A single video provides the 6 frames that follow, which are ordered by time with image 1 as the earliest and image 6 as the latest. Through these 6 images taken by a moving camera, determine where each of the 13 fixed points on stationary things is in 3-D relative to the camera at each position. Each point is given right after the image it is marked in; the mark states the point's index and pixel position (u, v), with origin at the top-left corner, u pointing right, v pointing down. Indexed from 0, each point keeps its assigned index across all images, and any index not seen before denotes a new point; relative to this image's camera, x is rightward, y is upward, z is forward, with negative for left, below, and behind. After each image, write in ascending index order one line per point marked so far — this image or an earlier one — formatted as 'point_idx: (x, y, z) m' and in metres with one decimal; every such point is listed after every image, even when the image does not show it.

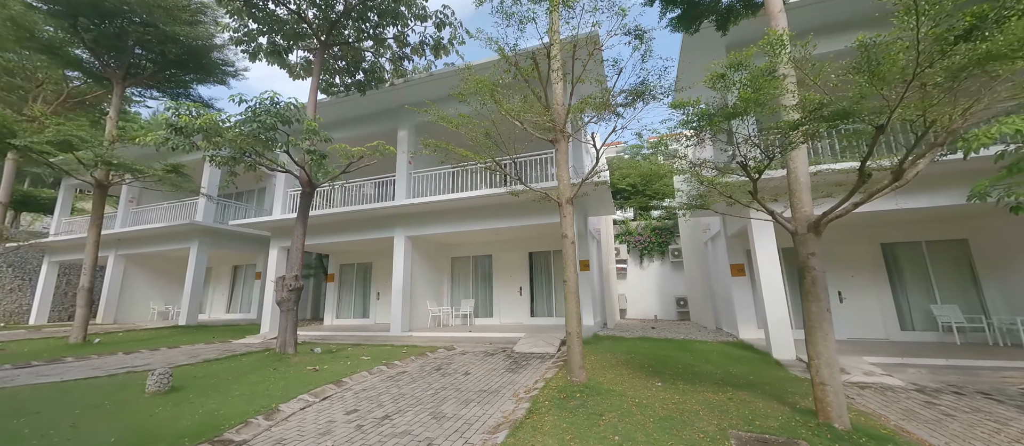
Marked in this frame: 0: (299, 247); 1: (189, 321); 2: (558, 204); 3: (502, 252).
0: (-4.1, -0.5, +6.7) m
1: (-11.3, -3.4, +12.1) m
2: (+0.6, +0.2, +4.7) m
3: (-0.3, -0.9, +11.3) m
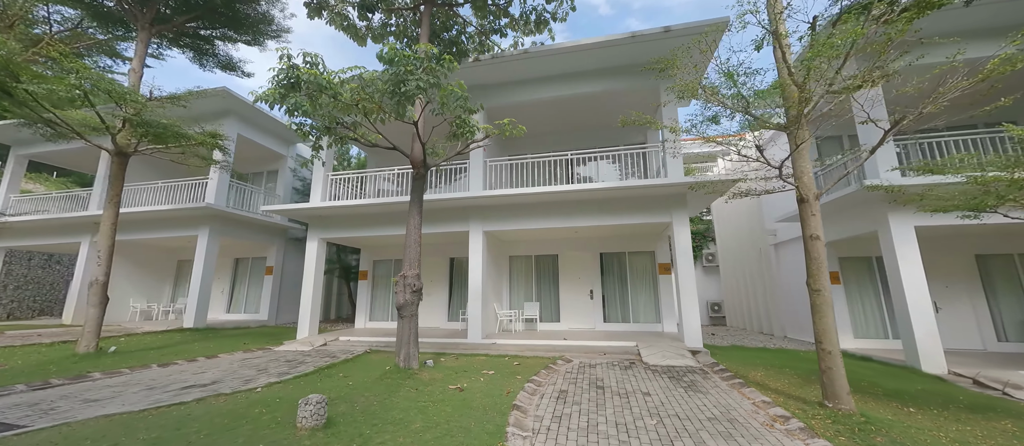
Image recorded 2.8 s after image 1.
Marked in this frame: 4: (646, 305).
0: (-1.6, -0.3, +5.6) m
1: (-9.3, -2.9, +10.2) m
2: (+3.4, +0.3, +4.0) m
3: (+1.8, -0.8, +10.5) m
4: (+3.9, -2.4, +9.9) m
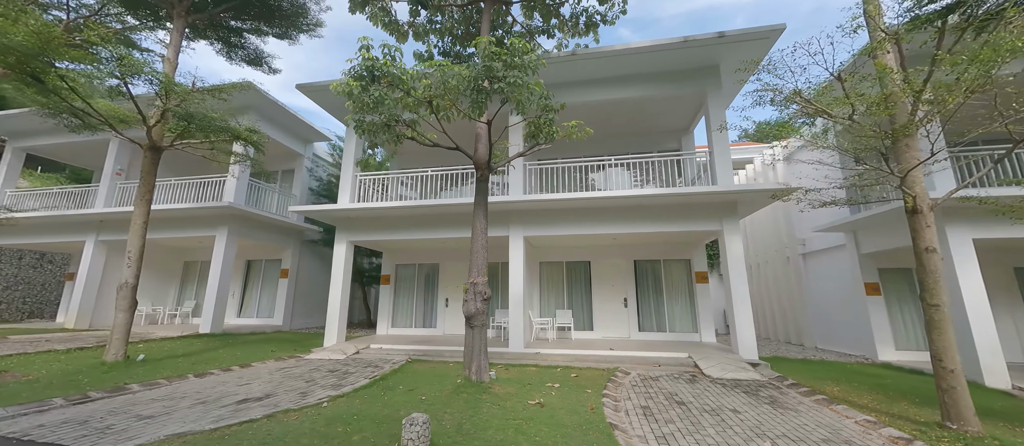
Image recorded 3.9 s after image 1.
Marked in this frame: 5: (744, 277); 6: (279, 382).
0: (-0.5, -0.3, +5.3) m
1: (-8.4, -2.9, +9.7) m
2: (+4.5, +0.1, +3.9) m
3: (+2.7, -1.0, +10.3) m
4: (+4.8, -2.6, +9.8) m
5: (+4.9, -1.1, +7.3) m
6: (-3.7, -2.5, +5.5) m
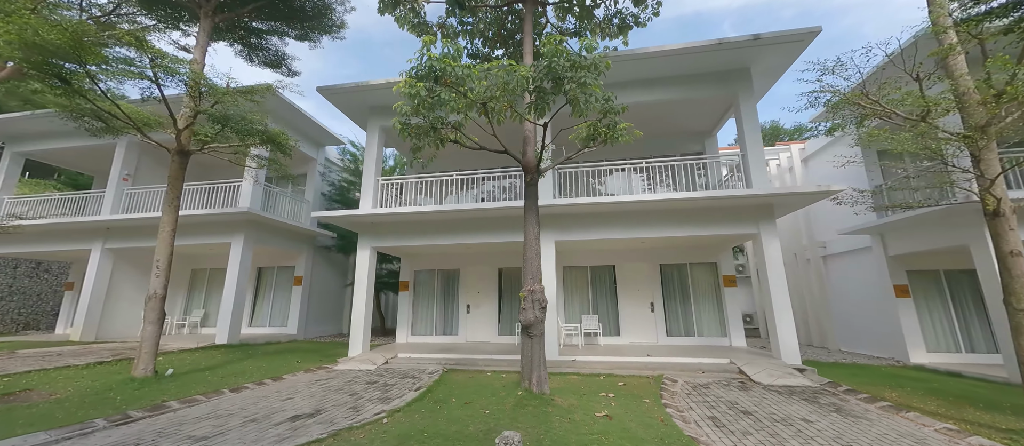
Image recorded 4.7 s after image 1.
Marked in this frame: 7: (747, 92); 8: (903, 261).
0: (+0.3, -0.4, +5.1) m
1: (-7.6, -3.1, +9.3) m
2: (+5.4, +0.1, +3.8) m
3: (+3.4, -1.1, +10.2) m
4: (+5.5, -2.7, +9.7) m
5: (+5.7, -1.2, +7.2) m
6: (-2.9, -2.6, +5.3) m
7: (+5.6, +3.1, +8.3) m
8: (+10.1, -1.0, +9.0) m
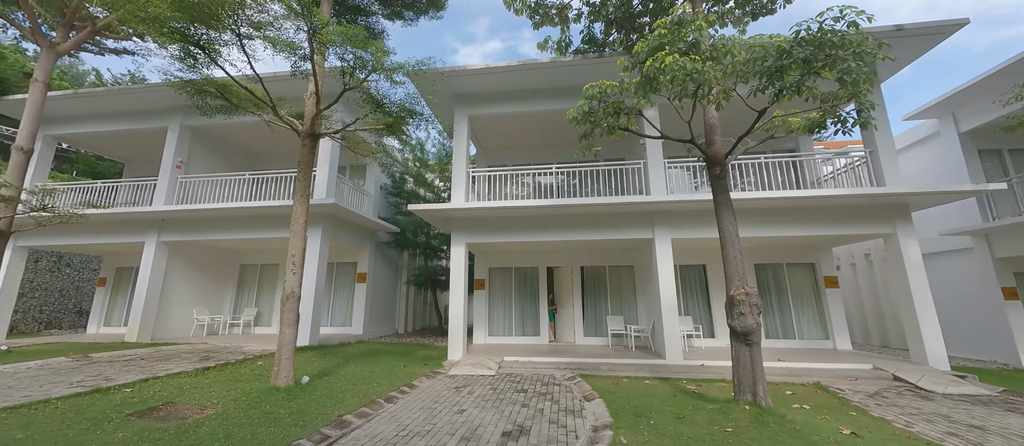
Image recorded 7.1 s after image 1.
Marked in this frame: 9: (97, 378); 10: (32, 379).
0: (+3.0, -0.4, +4.7) m
1: (-5.1, -2.9, +8.7) m
2: (+8.1, +0.1, +3.5) m
3: (+6.0, -1.1, +9.8) m
4: (+8.1, -2.7, +9.4) m
5: (+8.3, -1.2, +7.0) m
6: (-0.2, -2.5, +4.7) m
7: (+8.2, +3.1, +7.9) m
8: (+12.7, -1.0, +8.8) m
9: (-6.4, -2.4, +5.3) m
10: (-7.2, -2.3, +5.2) m
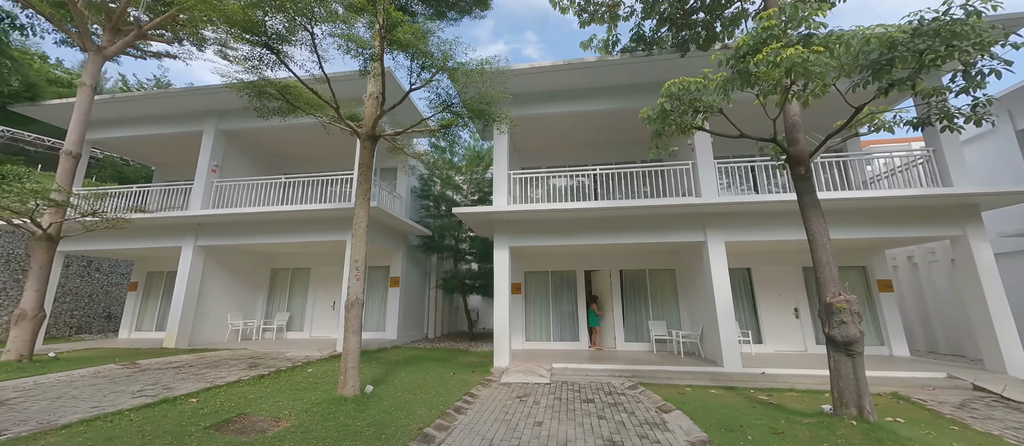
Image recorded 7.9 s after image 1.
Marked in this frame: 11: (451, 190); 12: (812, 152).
0: (+4.0, -0.4, +4.4) m
1: (-4.0, -3.0, +8.5) m
2: (+9.1, +0.1, +3.2) m
3: (+7.1, -1.1, +9.5) m
4: (+9.2, -2.7, +9.1) m
5: (+9.4, -1.2, +6.6) m
6: (+0.8, -2.6, +4.5) m
7: (+9.3, +3.1, +7.7) m
8: (+13.8, -1.0, +8.4) m
9: (-5.4, -2.5, +5.2) m
10: (-6.2, -2.4, +5.1) m
11: (-2.3, +1.2, +12.9) m
12: (+4.1, +1.0, +4.8) m
